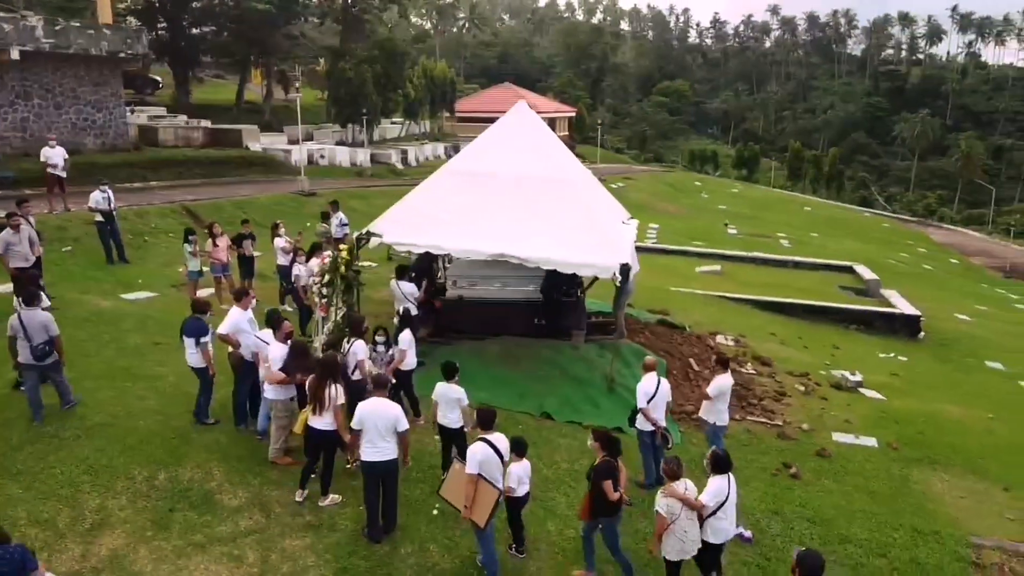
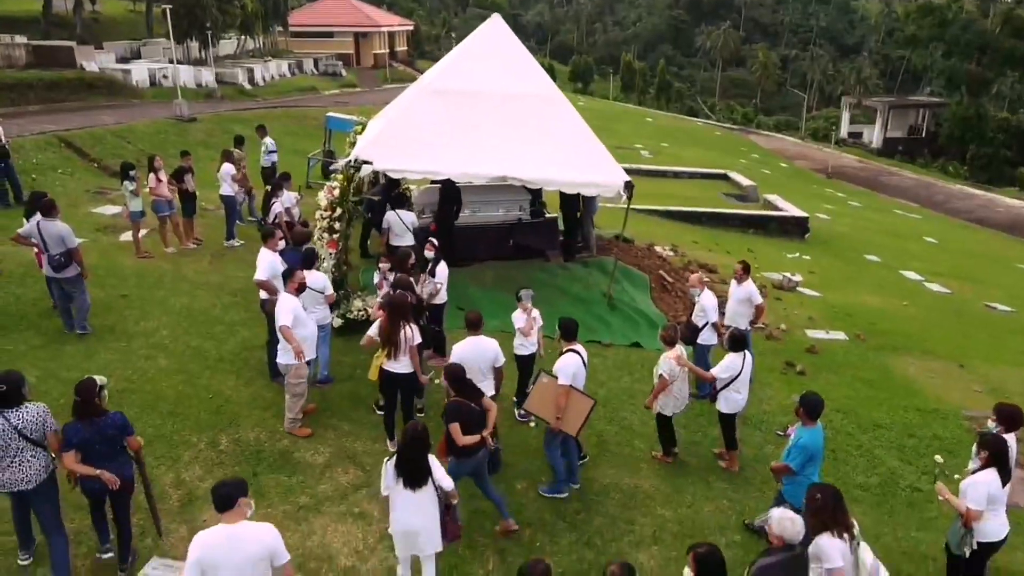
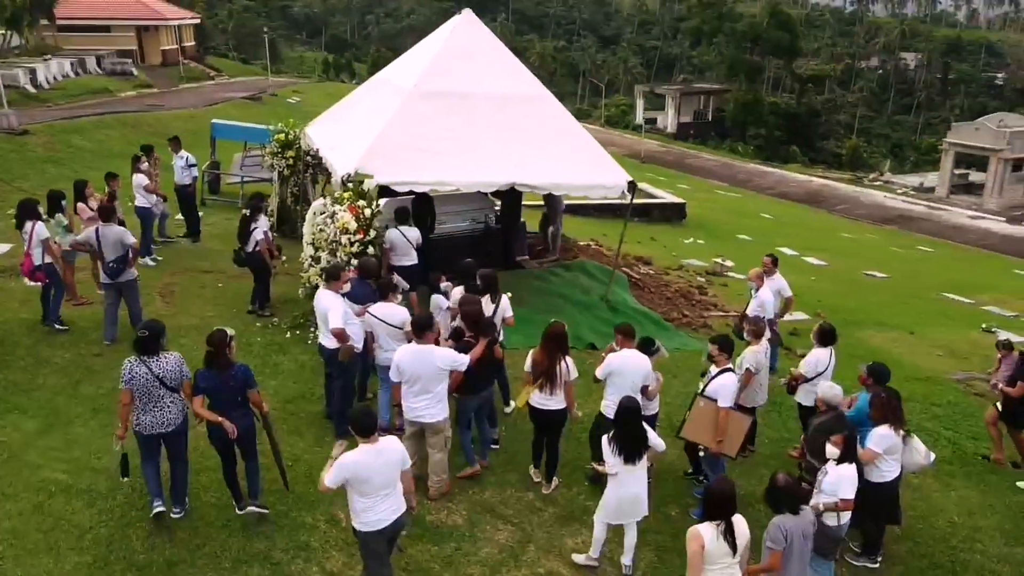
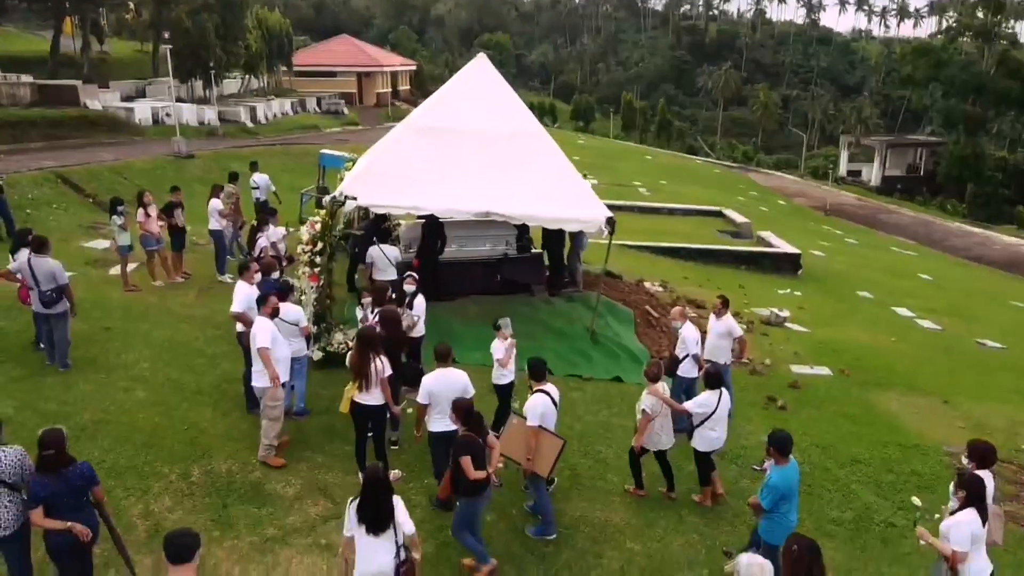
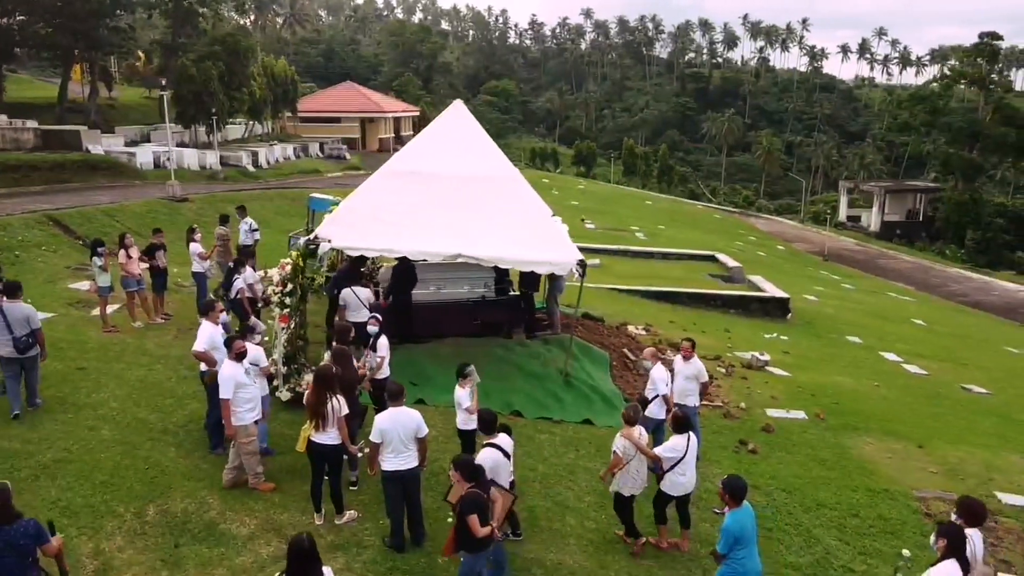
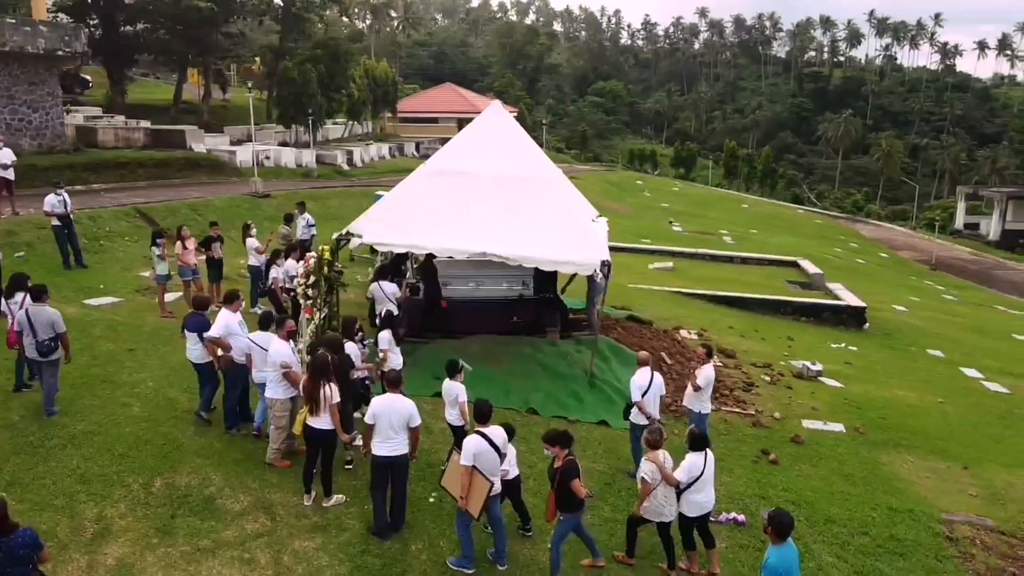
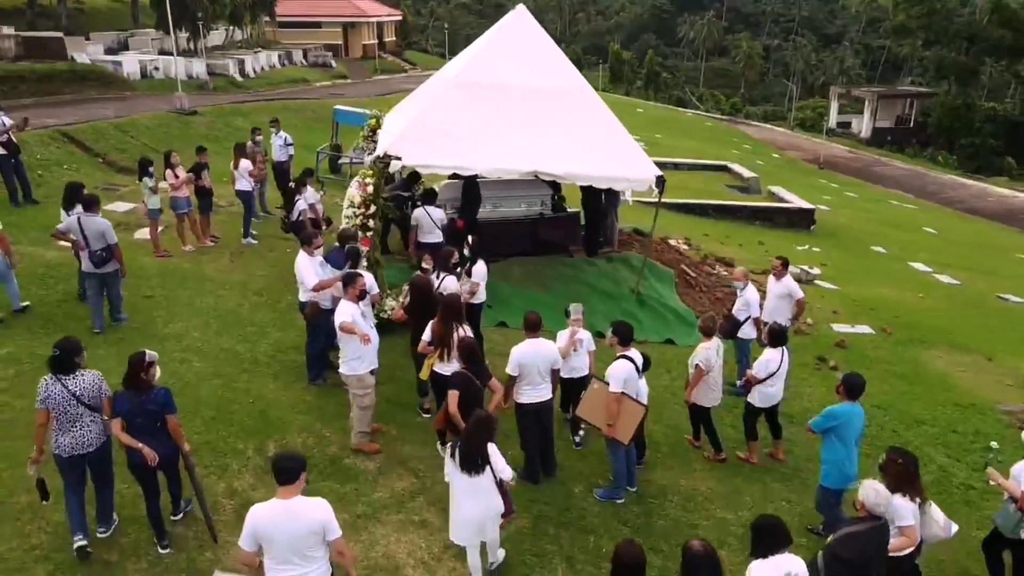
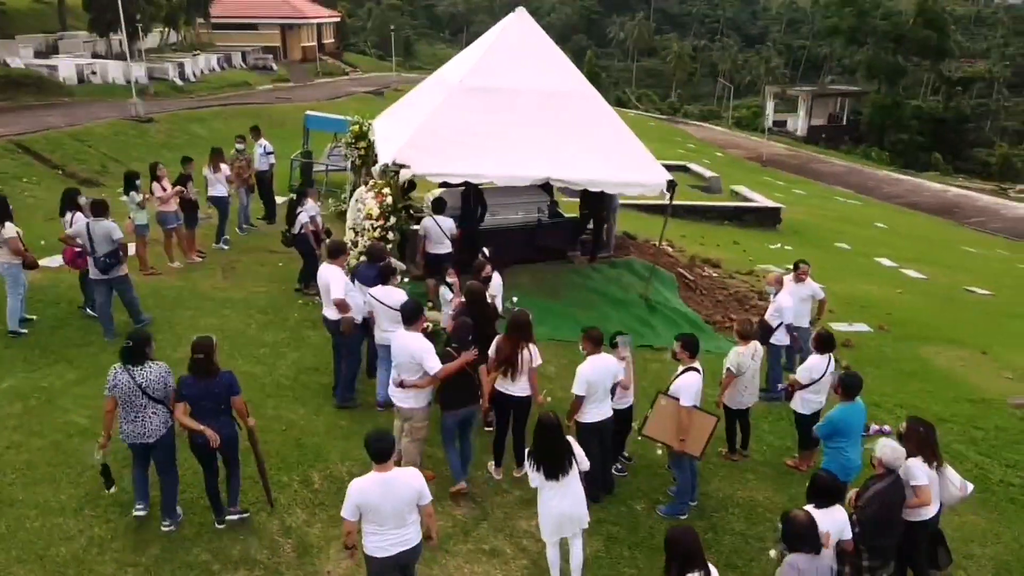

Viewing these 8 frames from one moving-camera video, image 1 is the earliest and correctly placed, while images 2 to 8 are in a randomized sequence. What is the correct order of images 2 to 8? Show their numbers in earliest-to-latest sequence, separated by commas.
6, 5, 4, 2, 7, 8, 3
